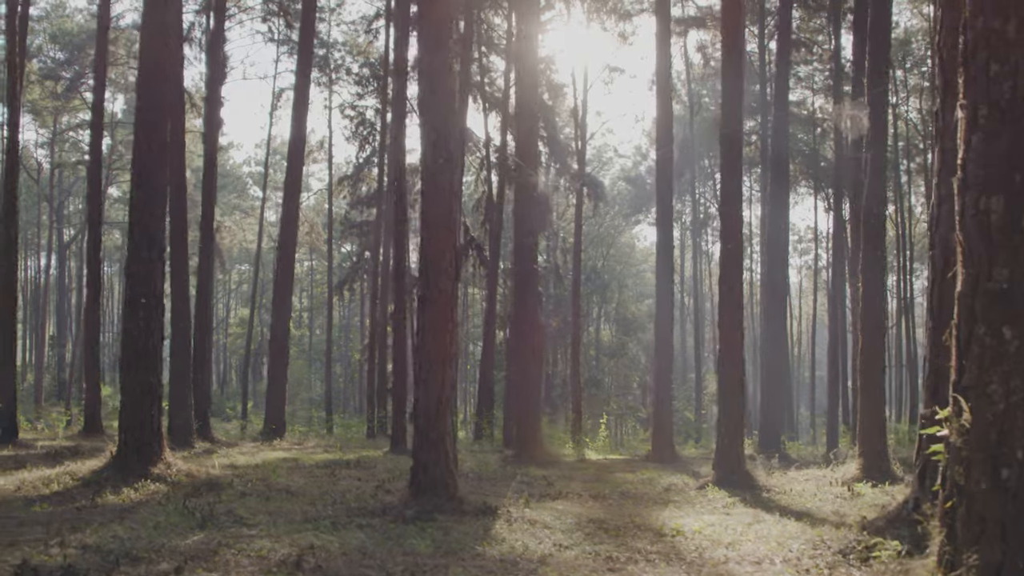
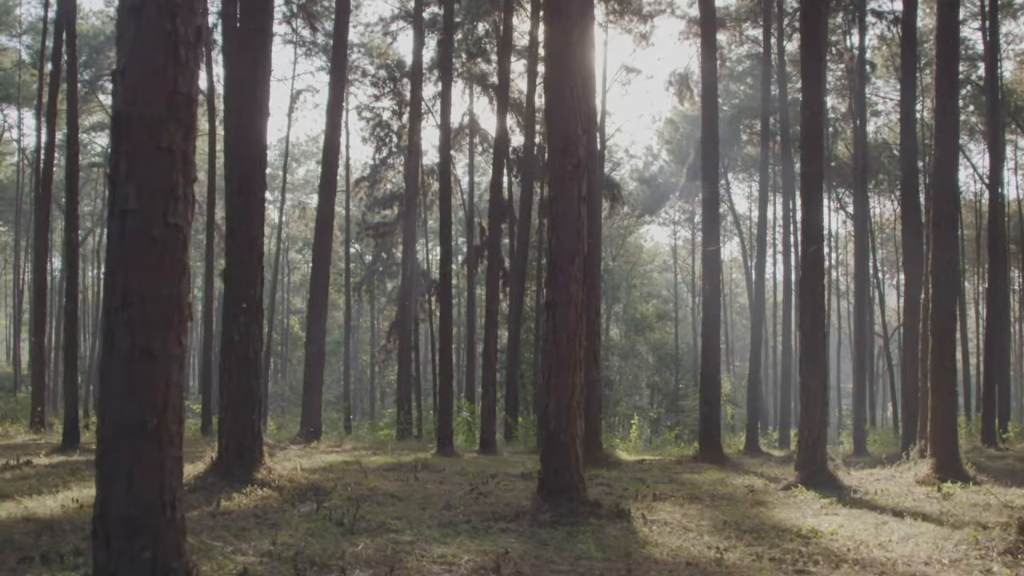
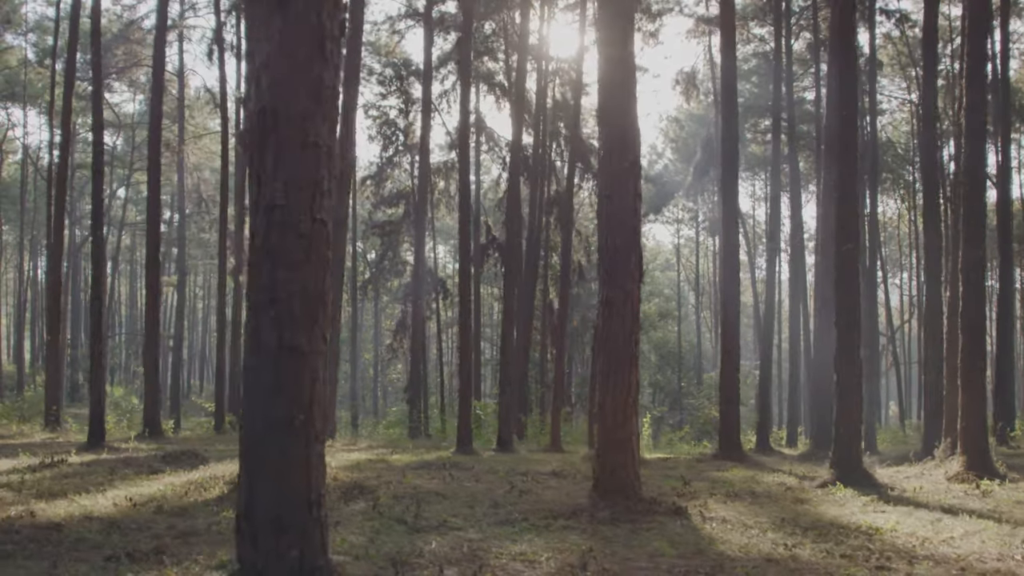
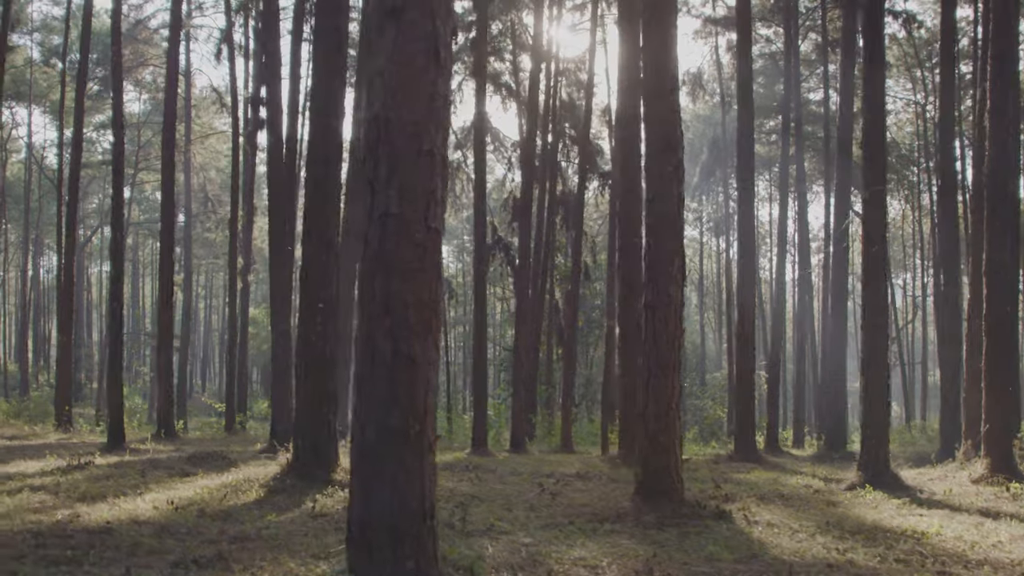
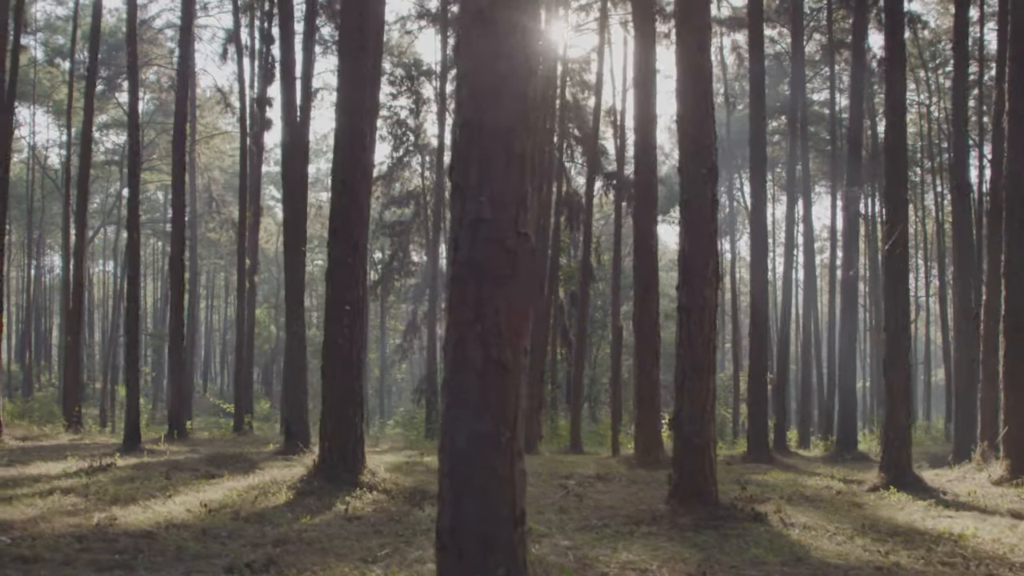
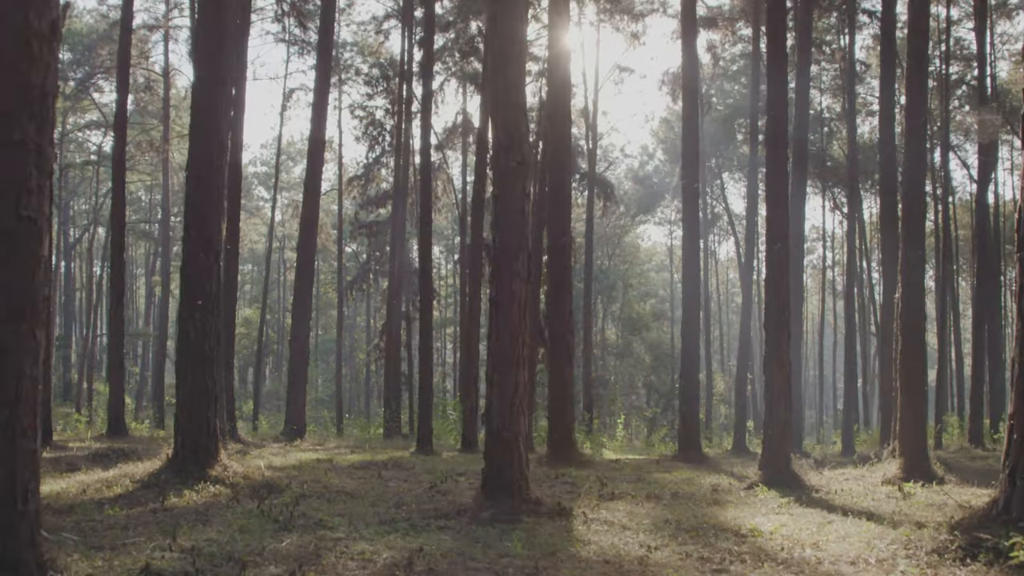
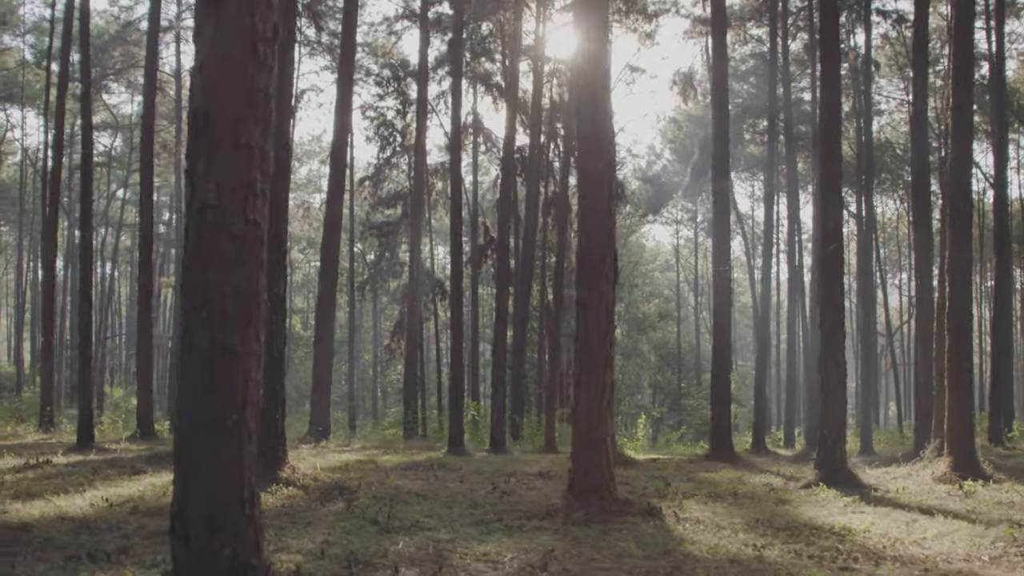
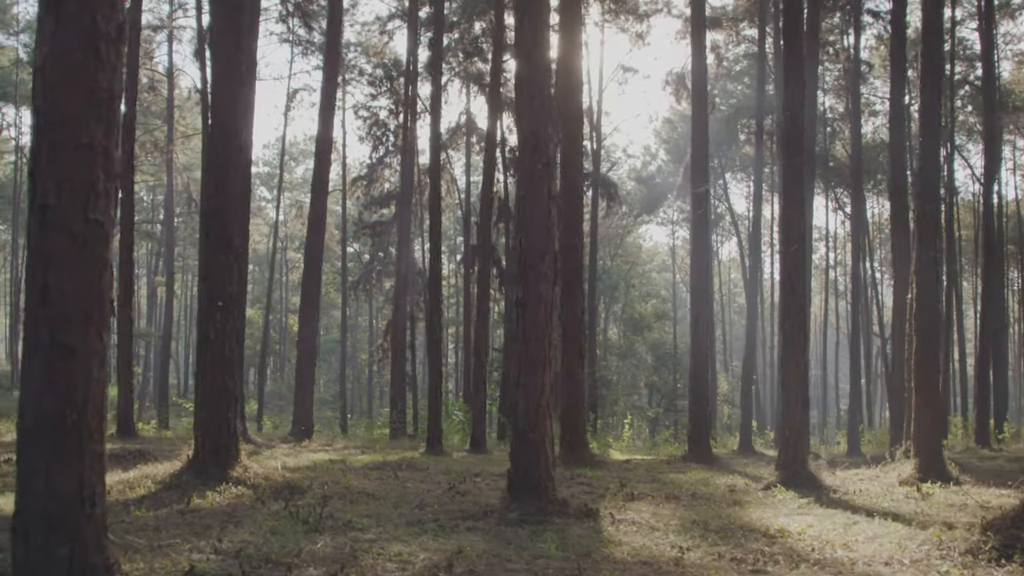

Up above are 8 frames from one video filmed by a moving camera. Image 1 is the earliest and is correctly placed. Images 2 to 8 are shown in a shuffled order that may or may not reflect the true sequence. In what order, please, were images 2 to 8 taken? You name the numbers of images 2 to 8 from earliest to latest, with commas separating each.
6, 8, 2, 7, 3, 4, 5
